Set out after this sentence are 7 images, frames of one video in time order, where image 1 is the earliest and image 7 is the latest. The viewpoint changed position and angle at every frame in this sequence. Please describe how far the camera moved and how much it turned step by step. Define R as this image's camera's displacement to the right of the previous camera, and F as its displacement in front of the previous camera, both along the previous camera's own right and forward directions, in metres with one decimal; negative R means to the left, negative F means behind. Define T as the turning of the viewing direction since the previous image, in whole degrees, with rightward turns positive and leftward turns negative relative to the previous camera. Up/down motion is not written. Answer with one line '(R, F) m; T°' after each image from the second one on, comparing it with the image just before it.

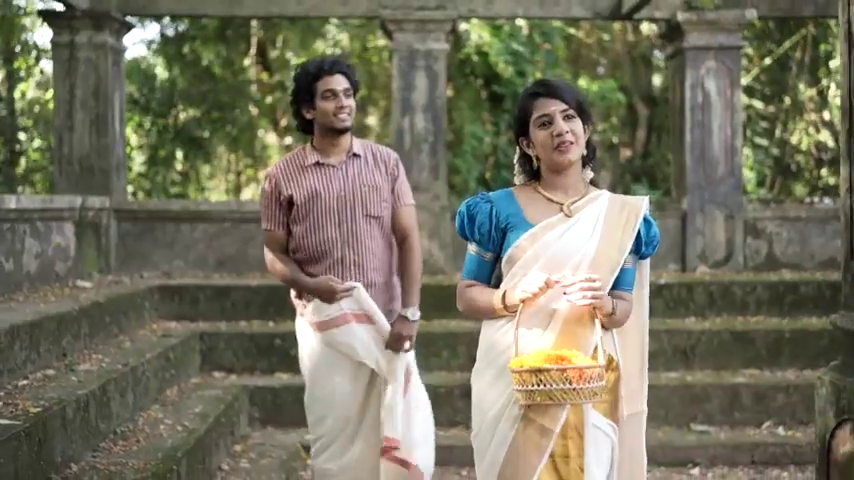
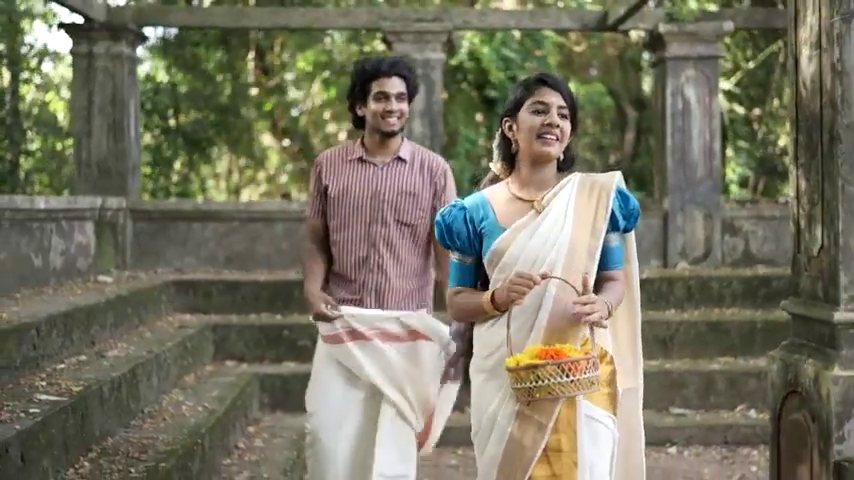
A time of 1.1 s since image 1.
(0.0, -0.4) m; 0°
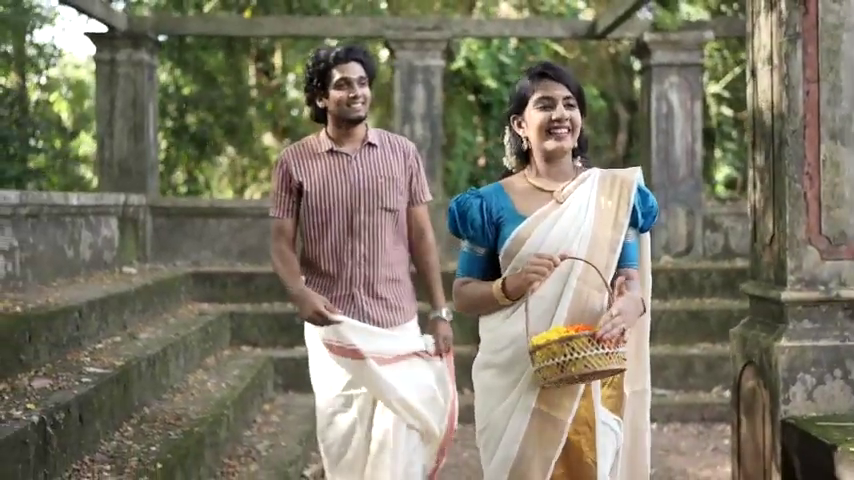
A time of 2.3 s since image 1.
(0.0, -0.5) m; 0°
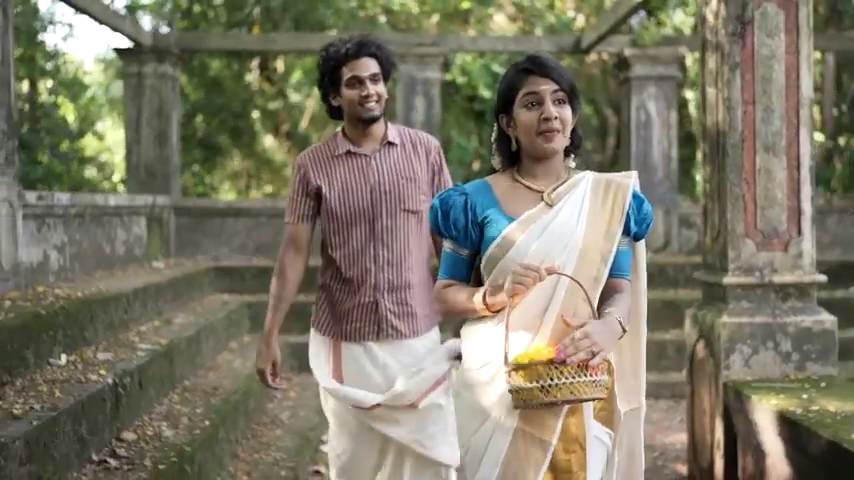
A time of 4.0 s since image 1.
(0.0, -0.7) m; 0°
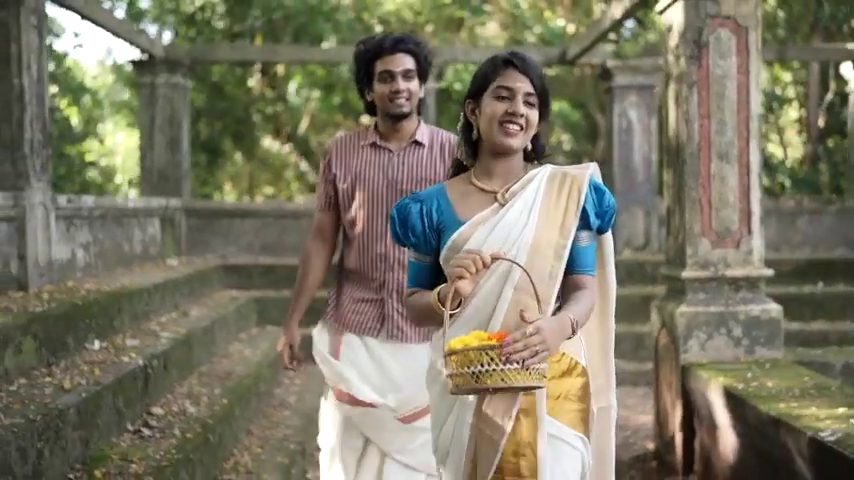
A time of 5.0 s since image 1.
(0.0, -0.5) m; 0°
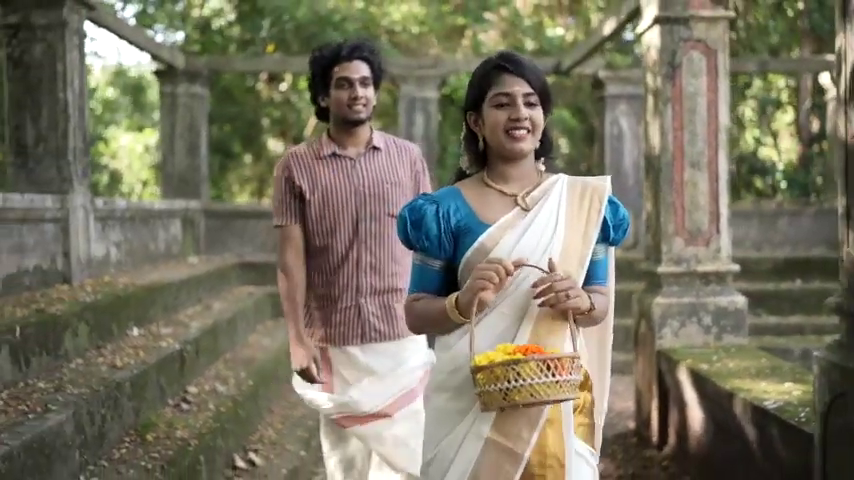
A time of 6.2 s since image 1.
(0.0, -0.6) m; 0°
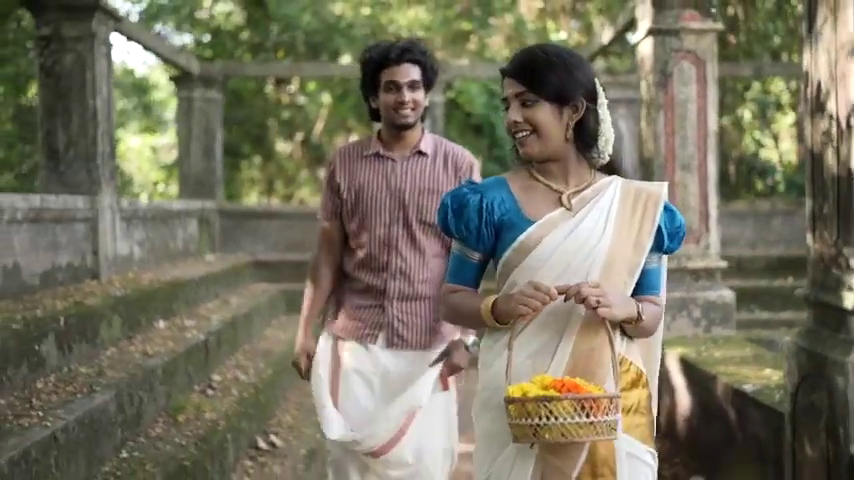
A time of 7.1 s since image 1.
(0.0, -0.4) m; 0°
